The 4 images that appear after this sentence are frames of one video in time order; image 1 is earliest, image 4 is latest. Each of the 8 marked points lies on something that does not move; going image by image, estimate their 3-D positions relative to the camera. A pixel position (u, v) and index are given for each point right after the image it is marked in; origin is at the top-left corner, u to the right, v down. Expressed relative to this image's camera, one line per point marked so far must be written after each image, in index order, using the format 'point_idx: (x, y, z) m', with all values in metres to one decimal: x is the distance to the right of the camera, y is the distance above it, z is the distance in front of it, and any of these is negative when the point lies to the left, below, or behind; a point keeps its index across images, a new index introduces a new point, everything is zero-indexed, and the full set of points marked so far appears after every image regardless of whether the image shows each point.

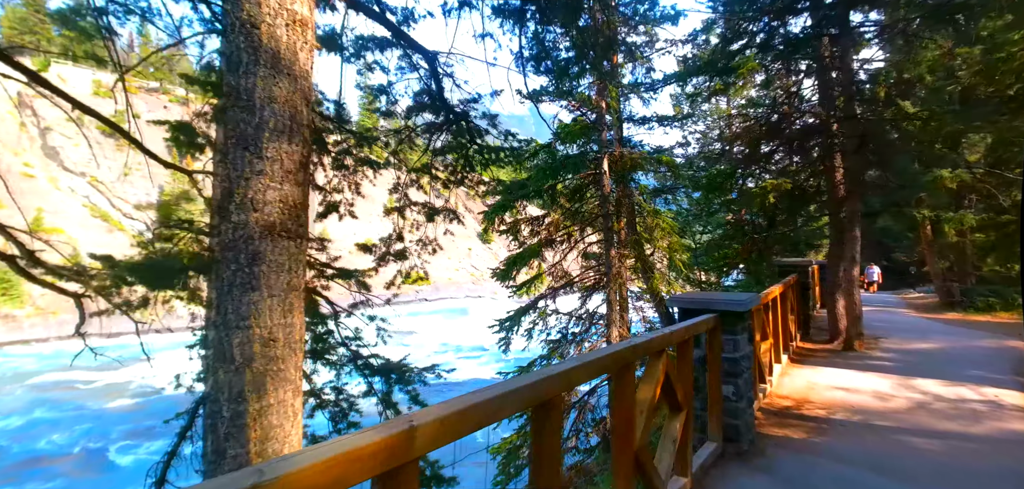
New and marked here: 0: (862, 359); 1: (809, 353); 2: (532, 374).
0: (+5.0, -1.7, +7.8) m
1: (+4.5, -1.7, +8.2) m
2: (+0.1, -0.6, +2.3) m
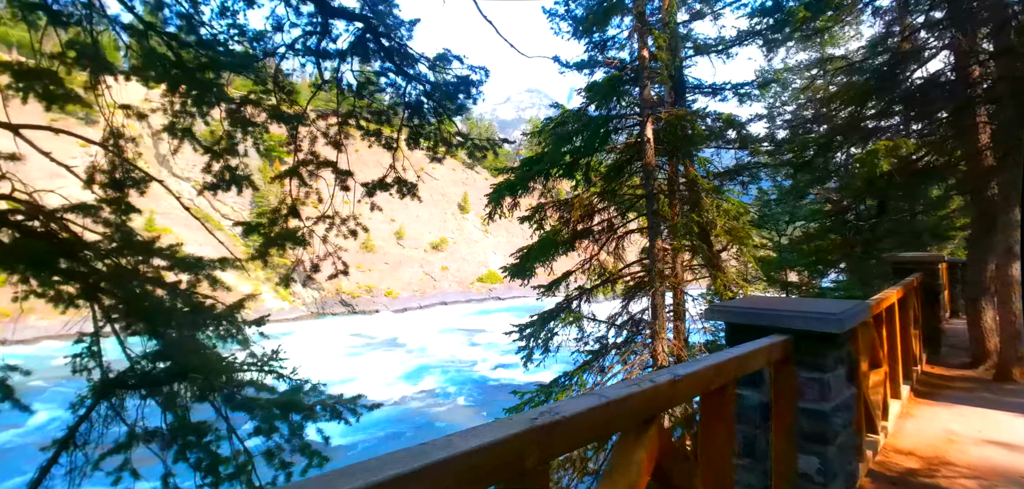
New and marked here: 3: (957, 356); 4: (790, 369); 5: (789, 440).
0: (+5.1, -1.5, +5.4) m
1: (+4.7, -1.5, +5.9) m
2: (-0.6, -0.4, +0.7) m
3: (+5.7, -1.5, +7.0) m
4: (+1.4, -0.6, +2.7) m
5: (+1.4, -1.0, +2.7) m
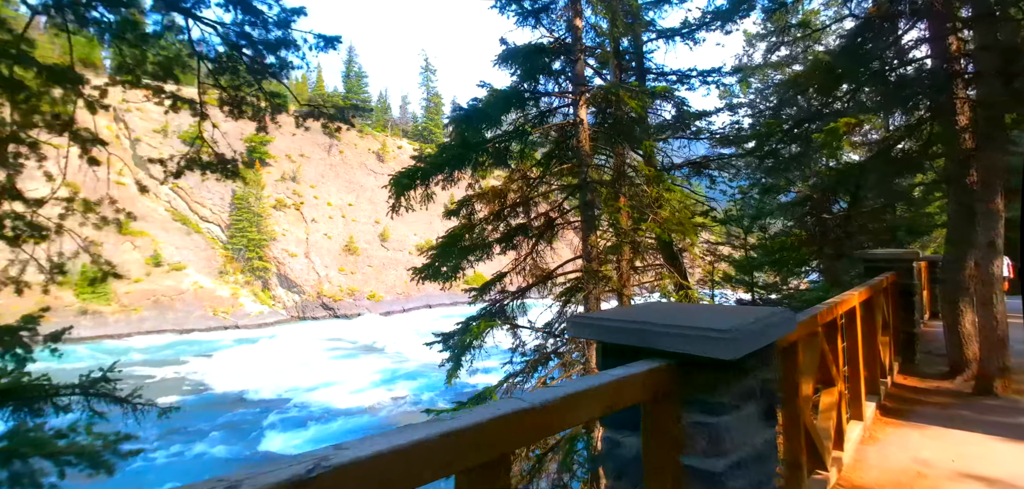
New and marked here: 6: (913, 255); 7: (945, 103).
0: (+4.3, -1.5, +4.6) m
1: (+3.8, -1.5, +5.1) m
2: (-1.4, -0.4, -0.1) m
3: (+4.9, -1.4, +6.2) m
4: (+0.6, -0.6, +1.9) m
5: (+0.5, -0.9, +1.9) m
6: (+4.6, -0.1, +6.2) m
7: (+4.7, +1.5, +5.9) m
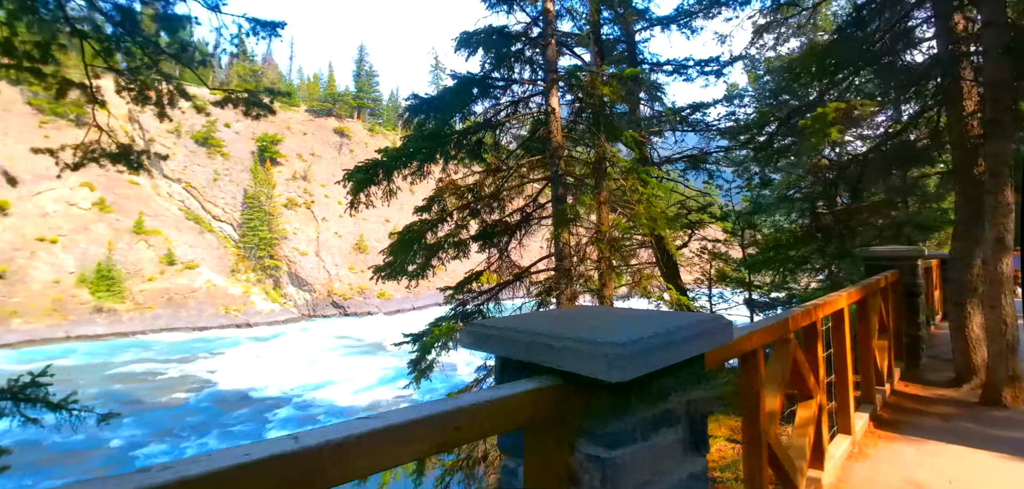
0: (+3.9, -1.4, +4.2) m
1: (+3.5, -1.4, +4.7) m
2: (-1.9, -0.4, -0.4) m
3: (+4.6, -1.4, +5.8) m
4: (+0.2, -0.6, +1.6) m
5: (+0.1, -0.9, +1.6) m
6: (+4.3, -0.1, +5.8) m
7: (+4.4, +1.6, +5.5) m
